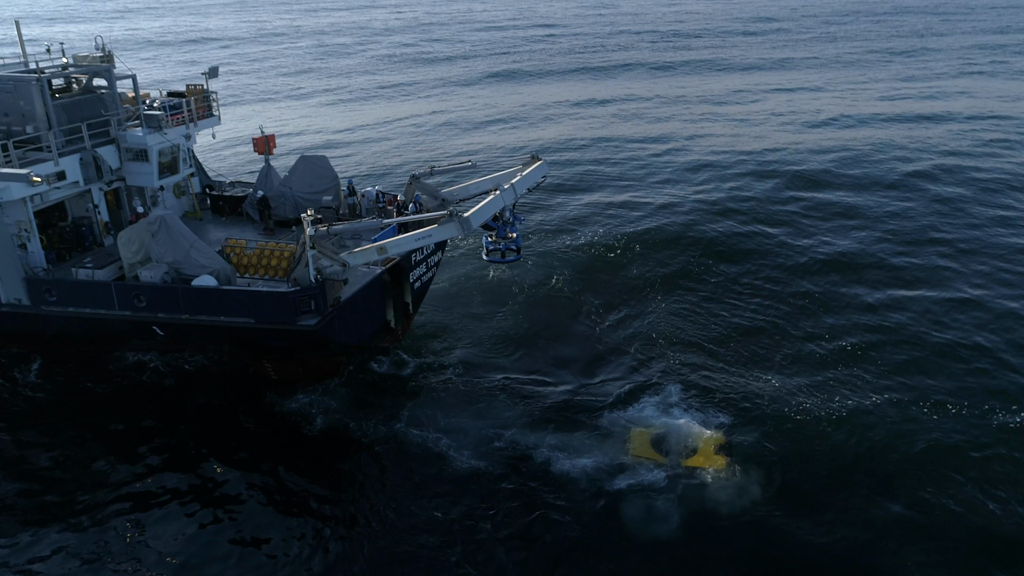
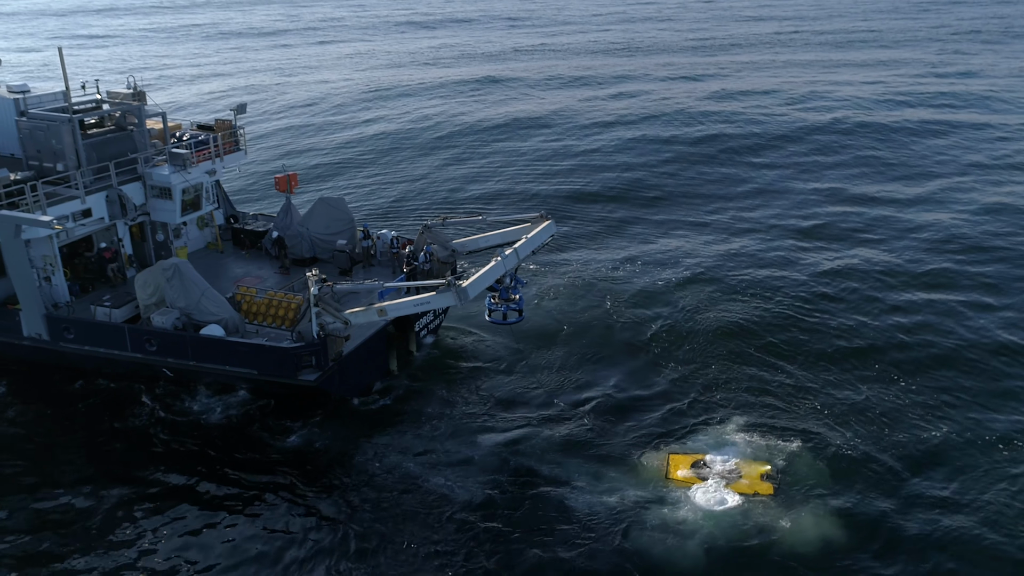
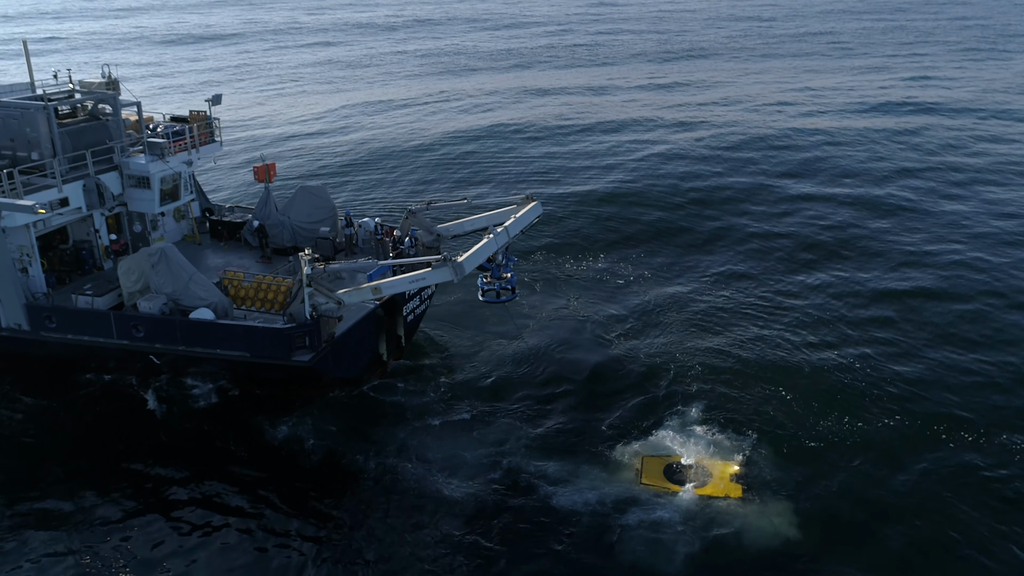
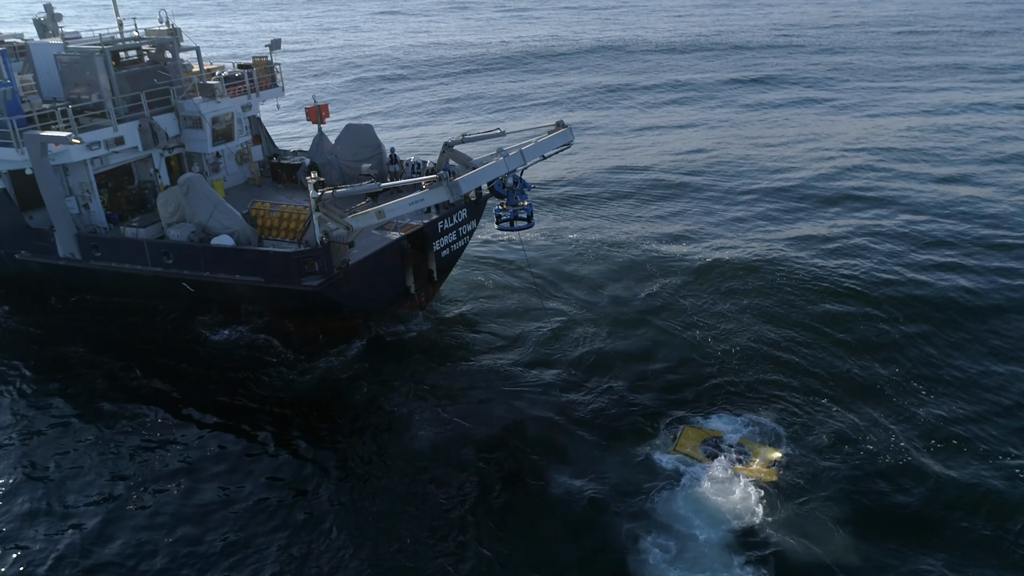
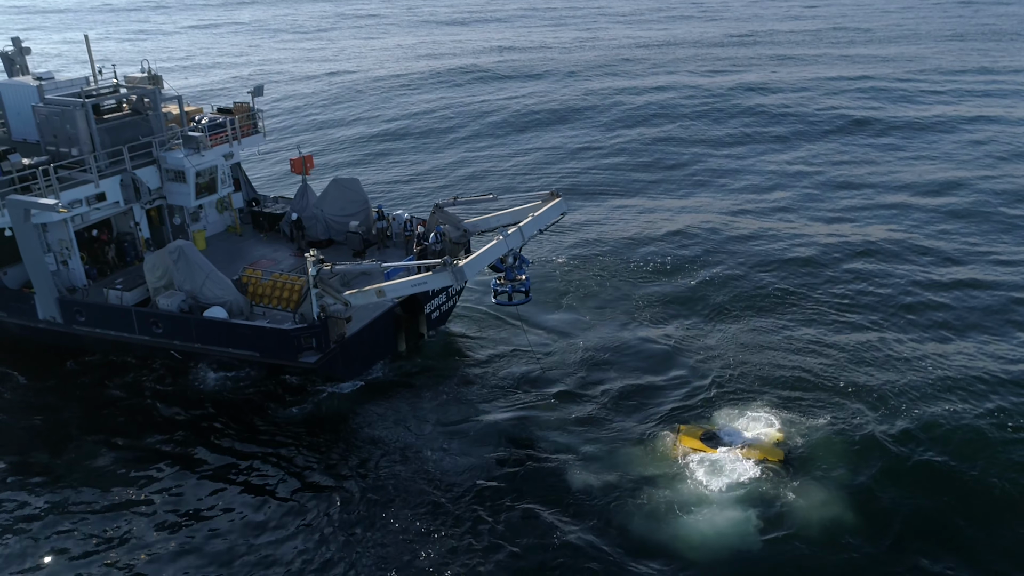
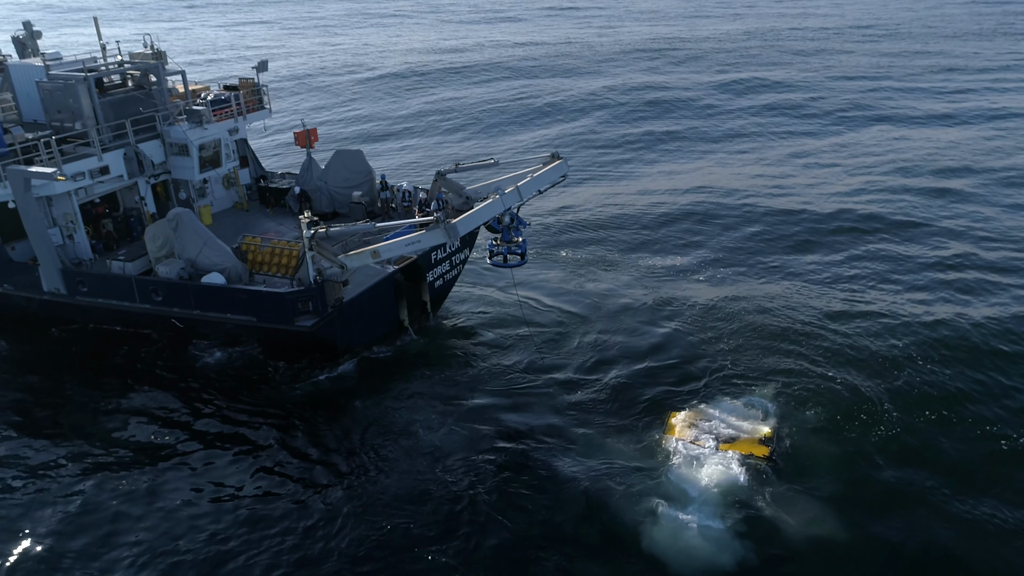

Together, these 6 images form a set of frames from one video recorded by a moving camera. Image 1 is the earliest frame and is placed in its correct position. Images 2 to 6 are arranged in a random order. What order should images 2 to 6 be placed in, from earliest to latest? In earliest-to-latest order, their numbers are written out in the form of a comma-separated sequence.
3, 2, 5, 6, 4
